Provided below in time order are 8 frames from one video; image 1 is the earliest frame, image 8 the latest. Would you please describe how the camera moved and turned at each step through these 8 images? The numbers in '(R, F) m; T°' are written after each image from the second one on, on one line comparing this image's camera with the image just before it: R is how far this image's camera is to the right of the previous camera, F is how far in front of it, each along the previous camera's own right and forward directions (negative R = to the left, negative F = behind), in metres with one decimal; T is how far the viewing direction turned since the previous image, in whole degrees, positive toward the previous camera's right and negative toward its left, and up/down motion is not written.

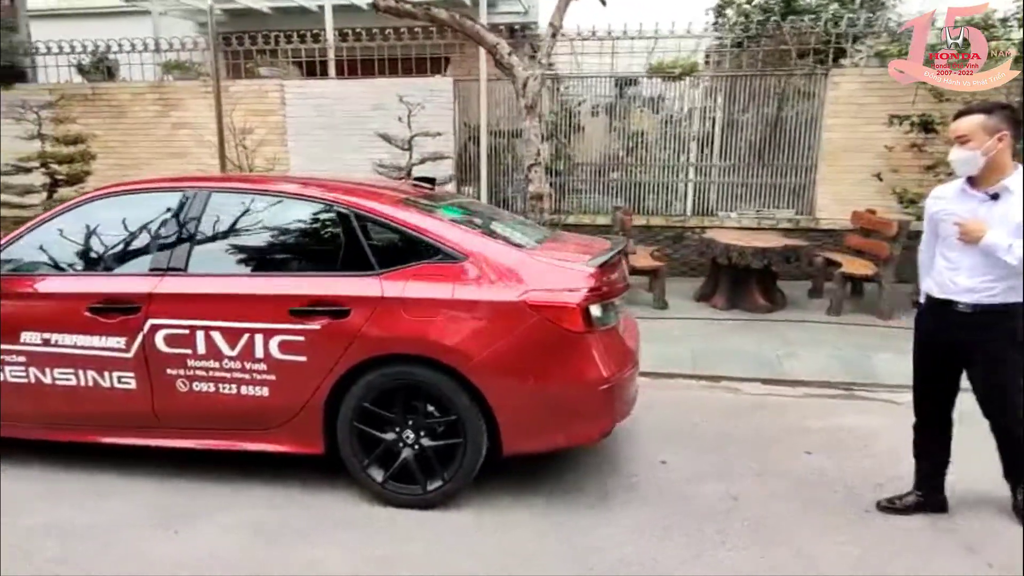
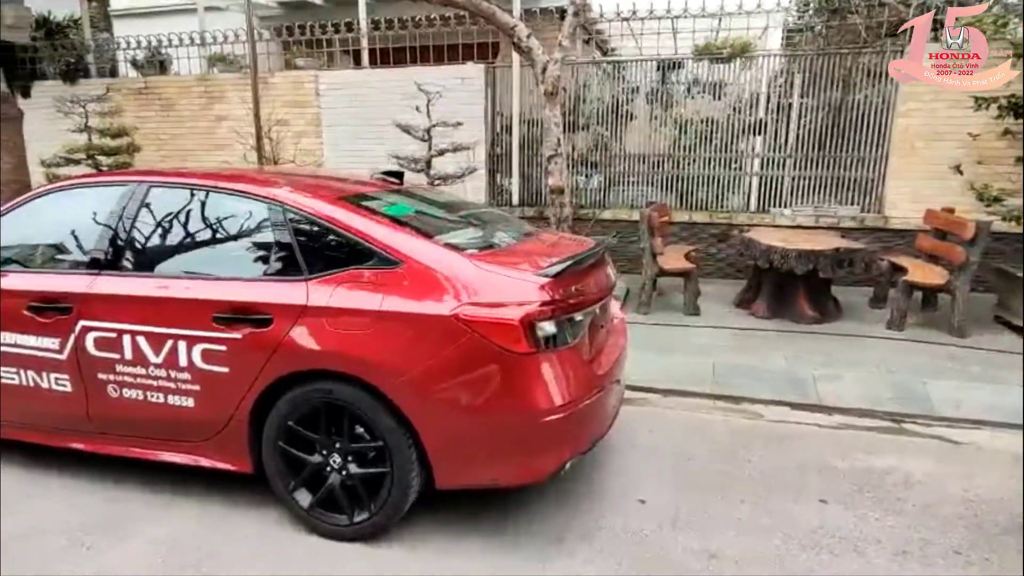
(+0.6, +0.4) m; -7°
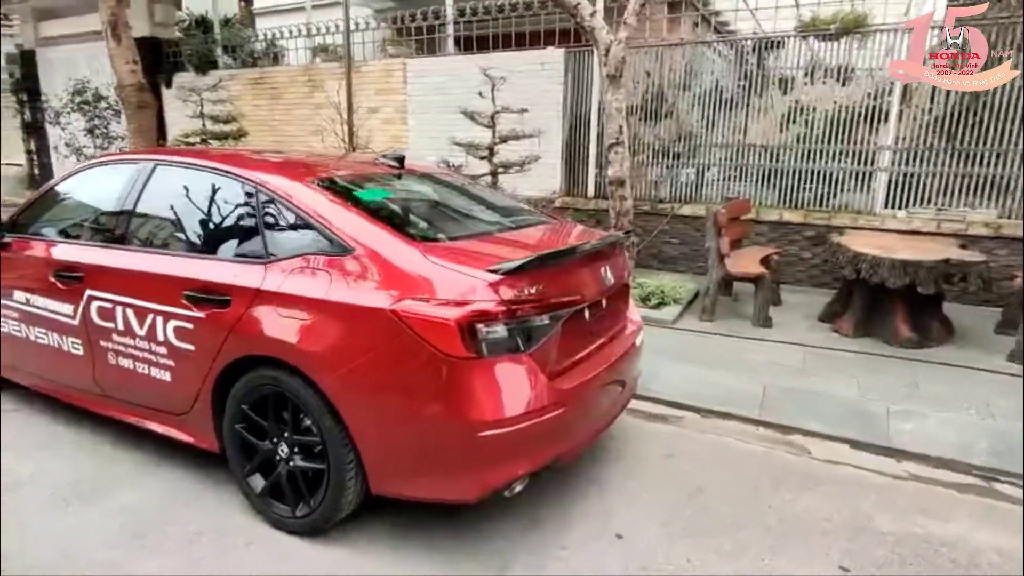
(+0.7, +0.3) m; -12°
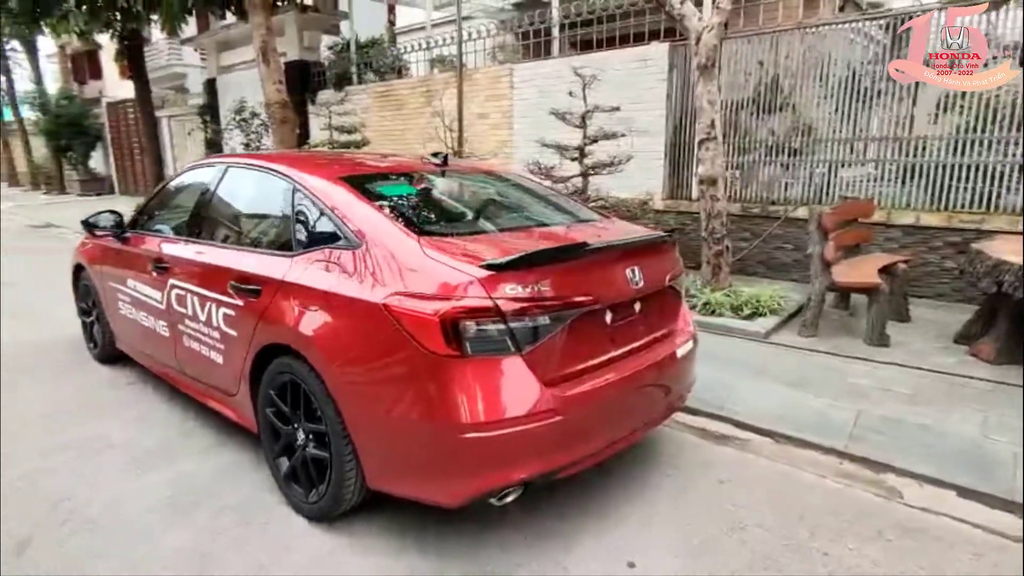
(+0.6, +0.2) m; -14°
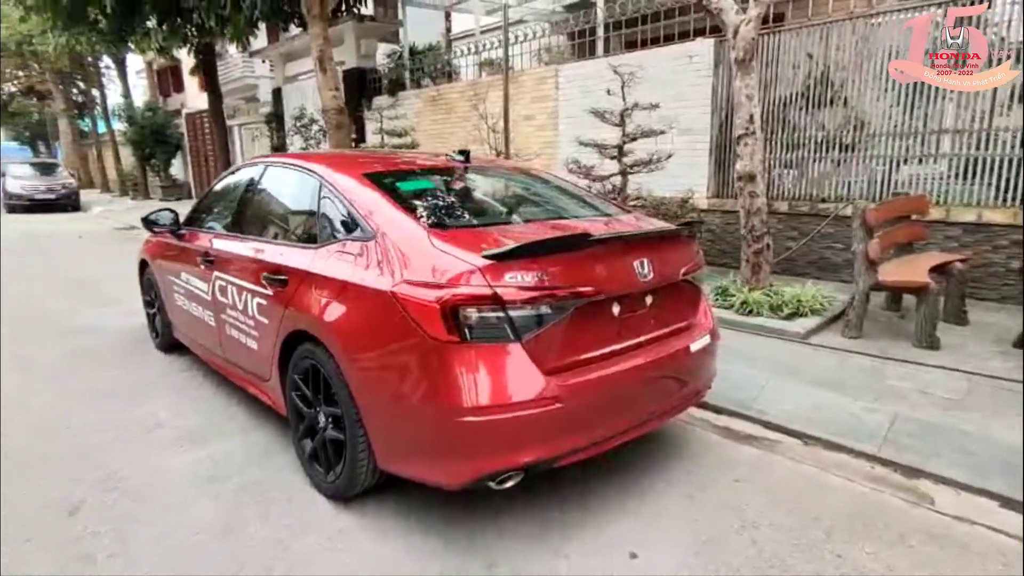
(+0.2, 0.0) m; -6°
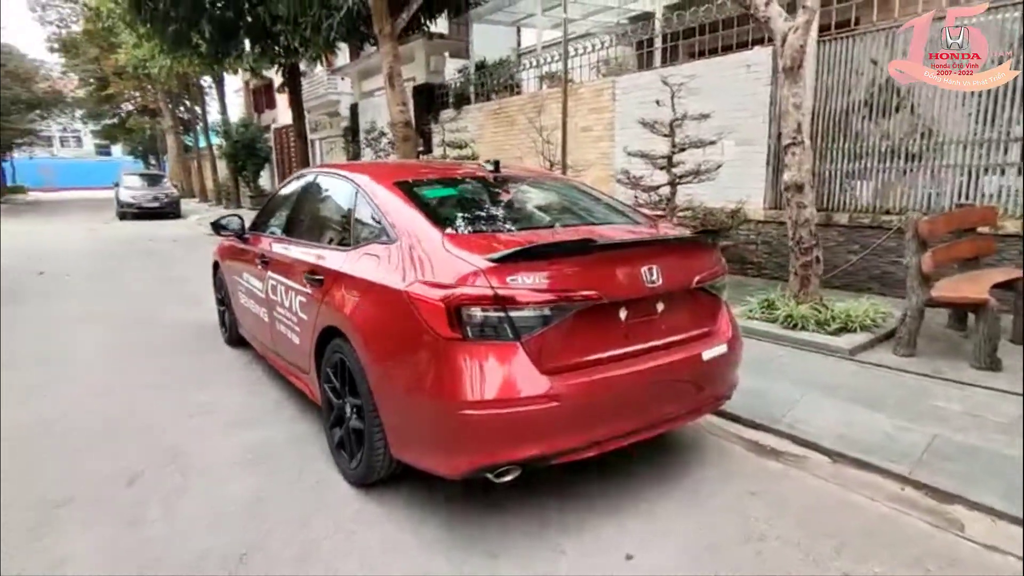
(+0.3, -0.1) m; -7°
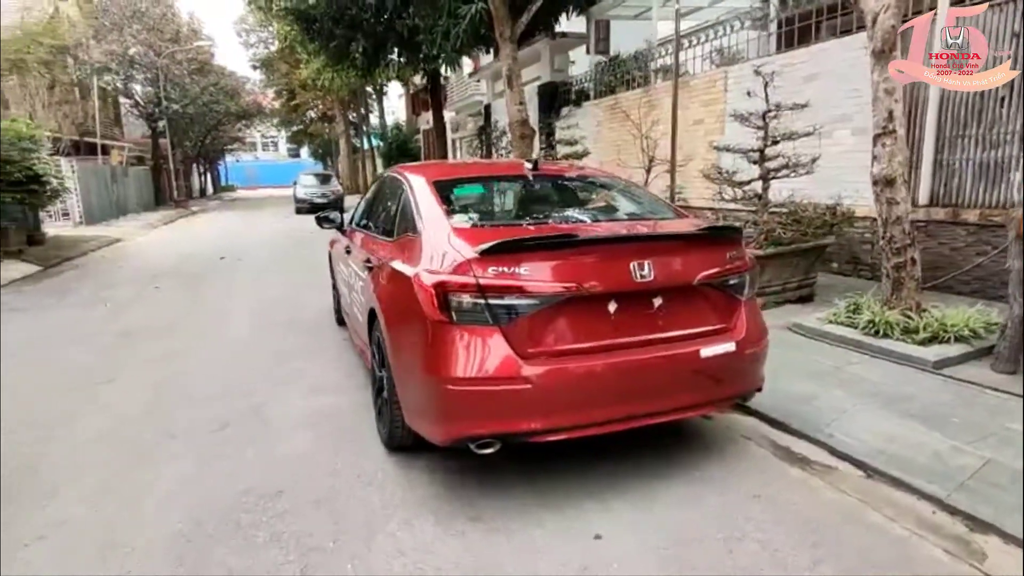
(+0.7, -0.1) m; -14°
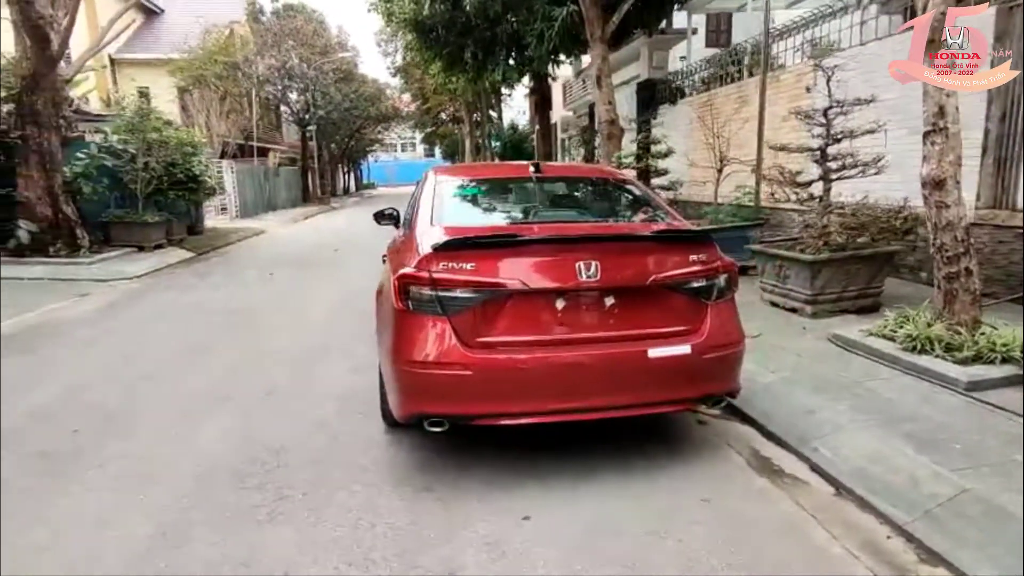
(+0.9, -0.1) m; -12°
